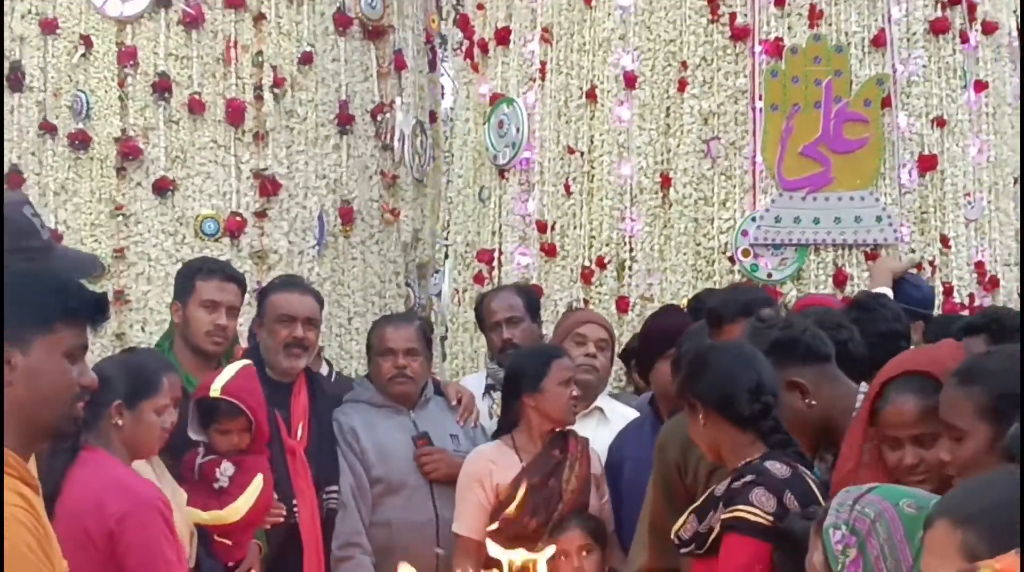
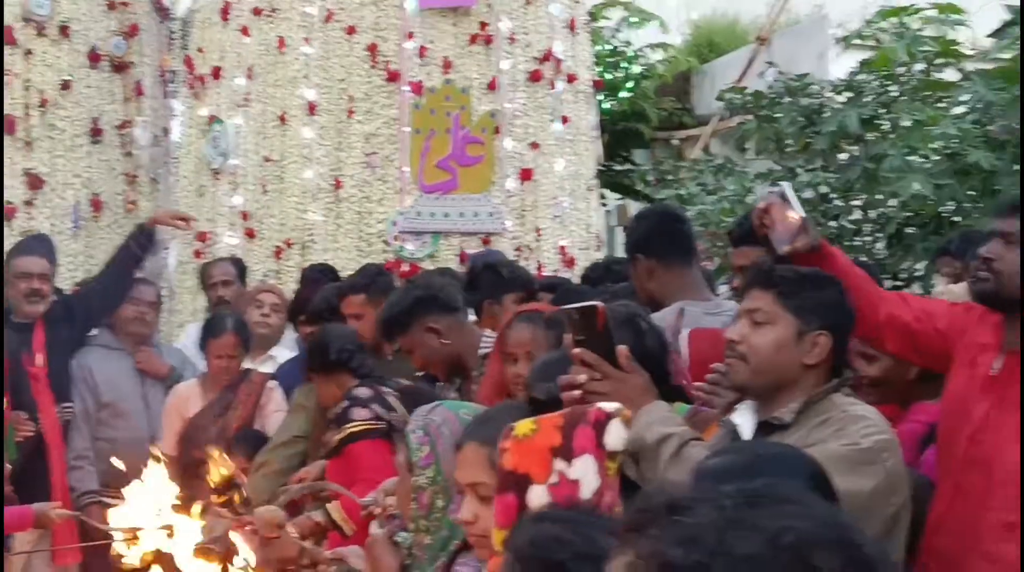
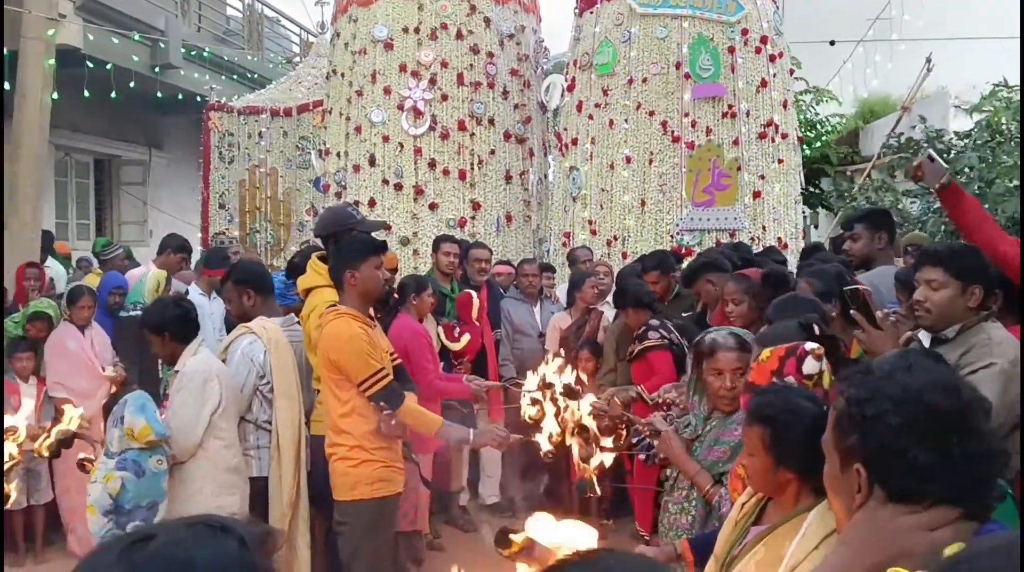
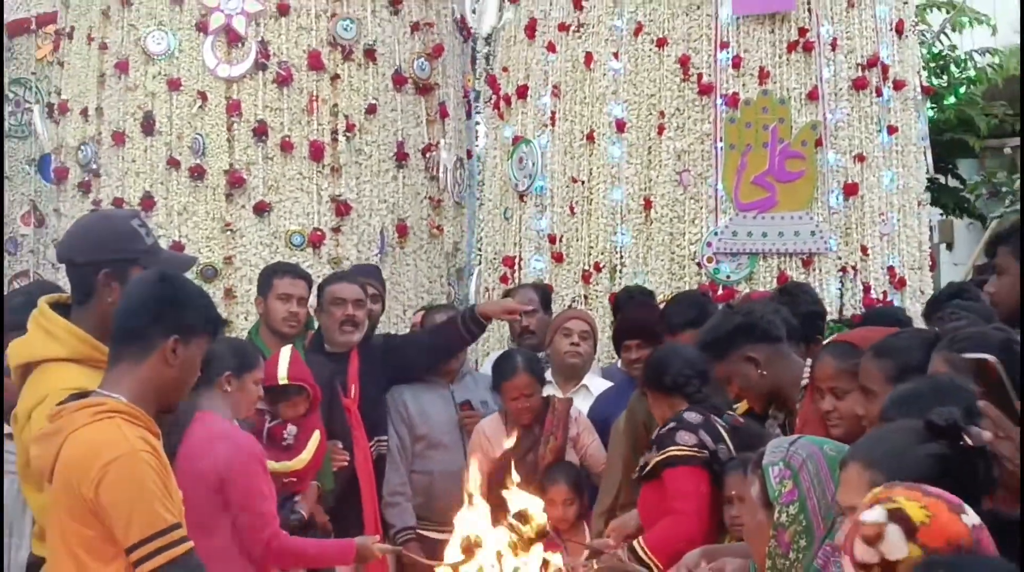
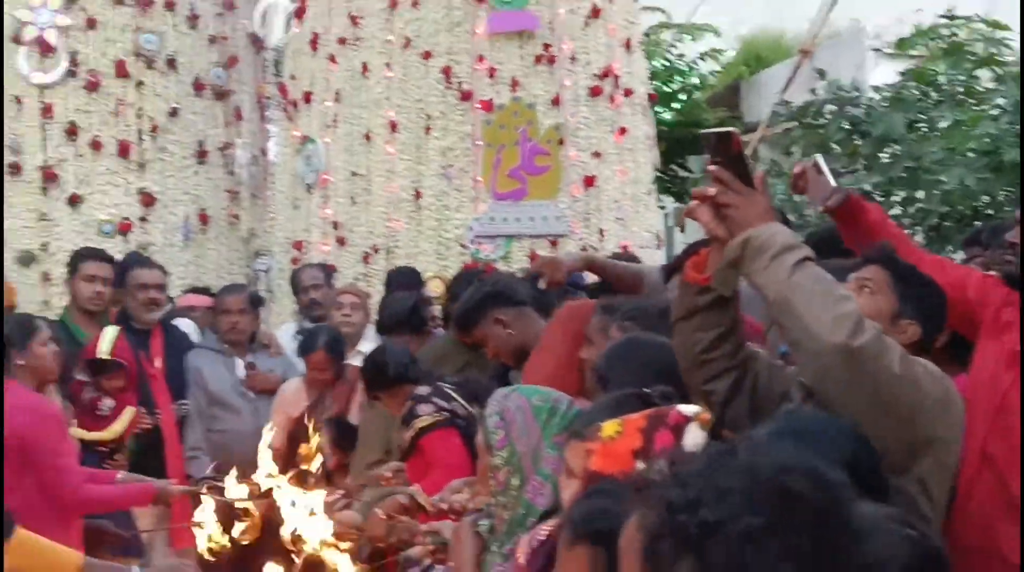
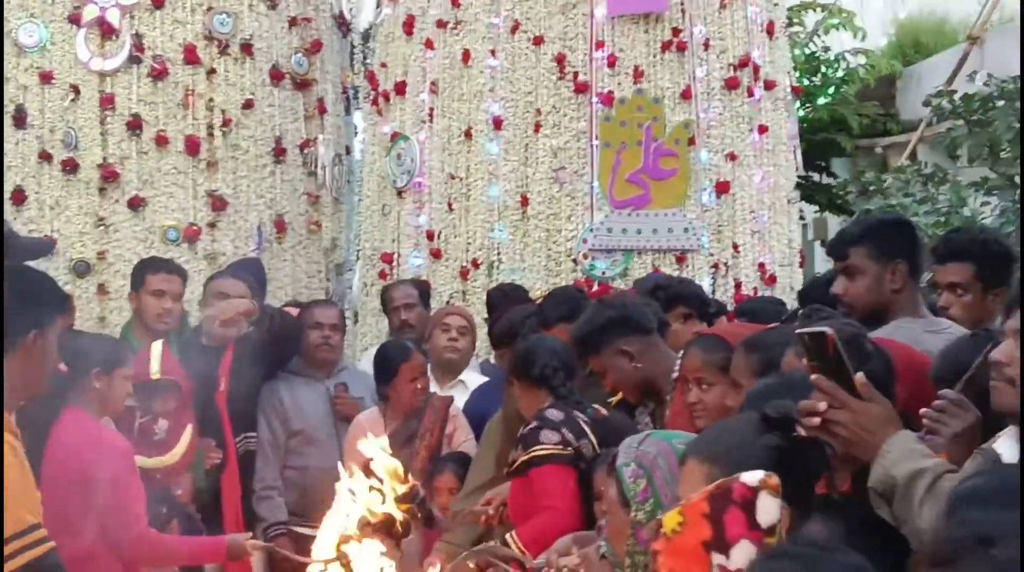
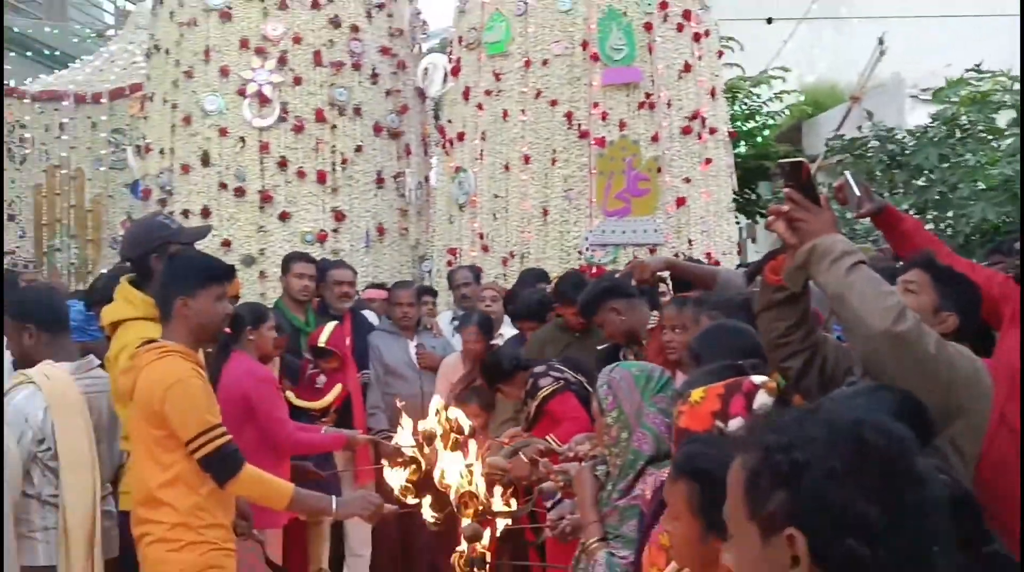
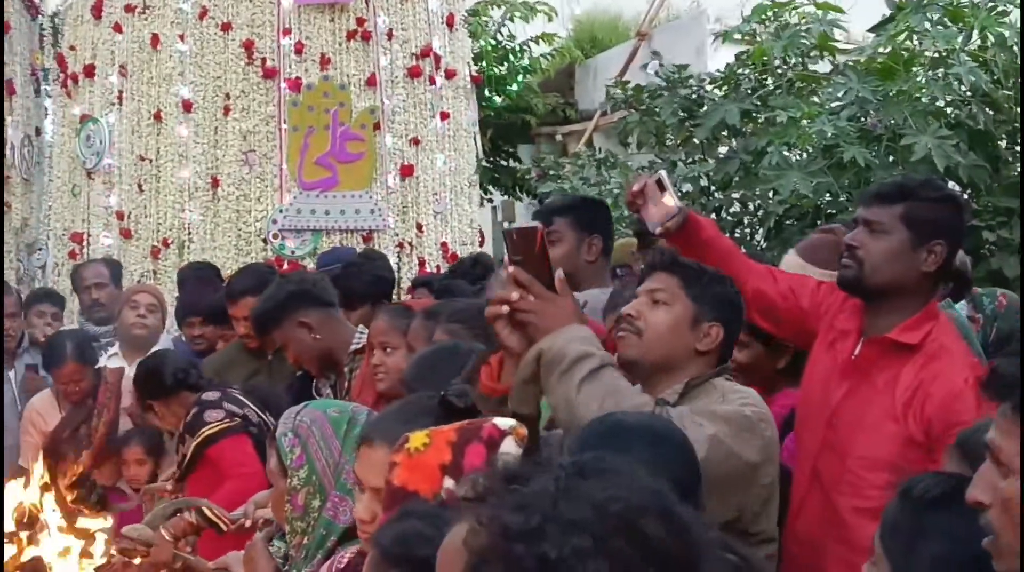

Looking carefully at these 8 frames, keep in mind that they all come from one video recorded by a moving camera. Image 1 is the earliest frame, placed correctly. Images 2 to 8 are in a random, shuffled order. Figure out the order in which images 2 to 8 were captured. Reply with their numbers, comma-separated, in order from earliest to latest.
4, 6, 2, 8, 5, 7, 3
